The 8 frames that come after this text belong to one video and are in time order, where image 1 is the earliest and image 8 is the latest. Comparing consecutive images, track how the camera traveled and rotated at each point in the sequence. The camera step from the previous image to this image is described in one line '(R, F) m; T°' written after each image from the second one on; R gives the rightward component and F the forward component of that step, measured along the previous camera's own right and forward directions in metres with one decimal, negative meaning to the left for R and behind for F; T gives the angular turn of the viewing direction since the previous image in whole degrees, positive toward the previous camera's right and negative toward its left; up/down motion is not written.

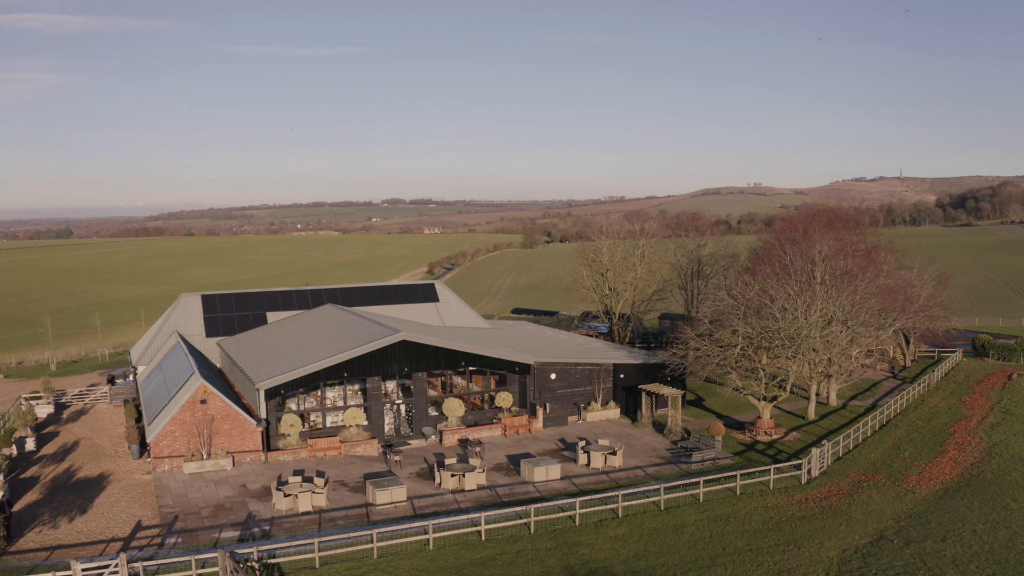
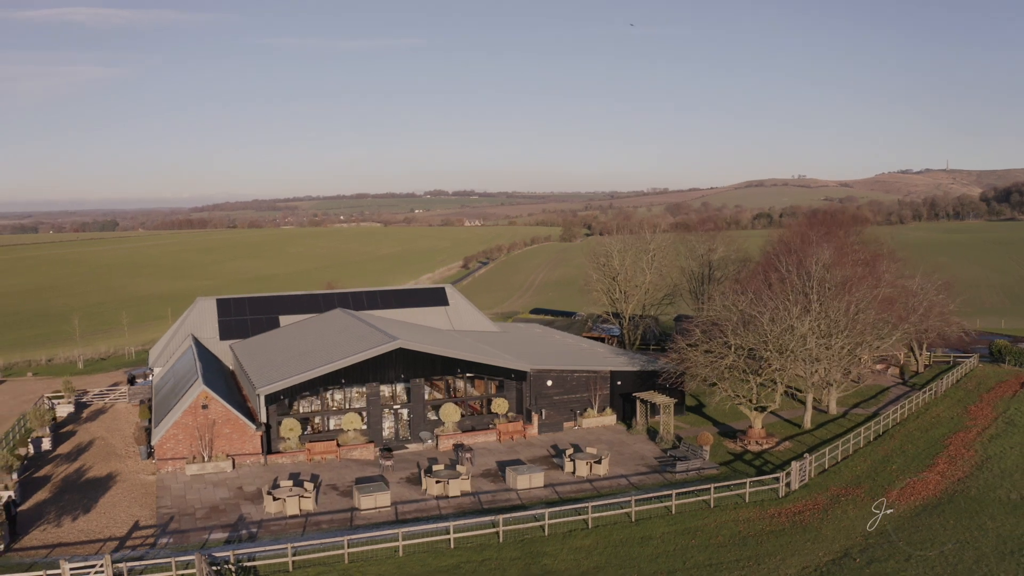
(+1.3, -0.5) m; -3°
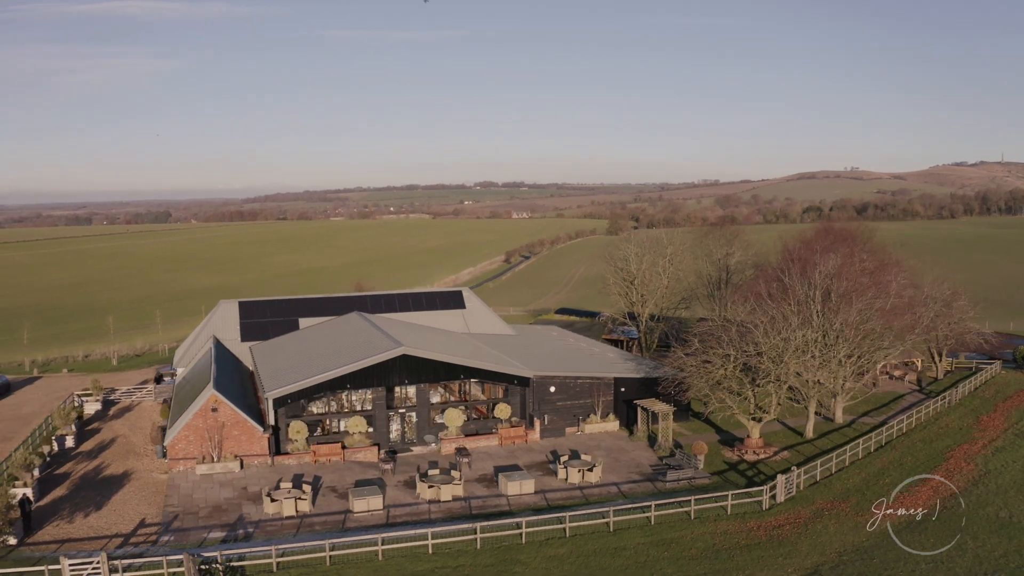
(+1.3, -0.5) m; -3°
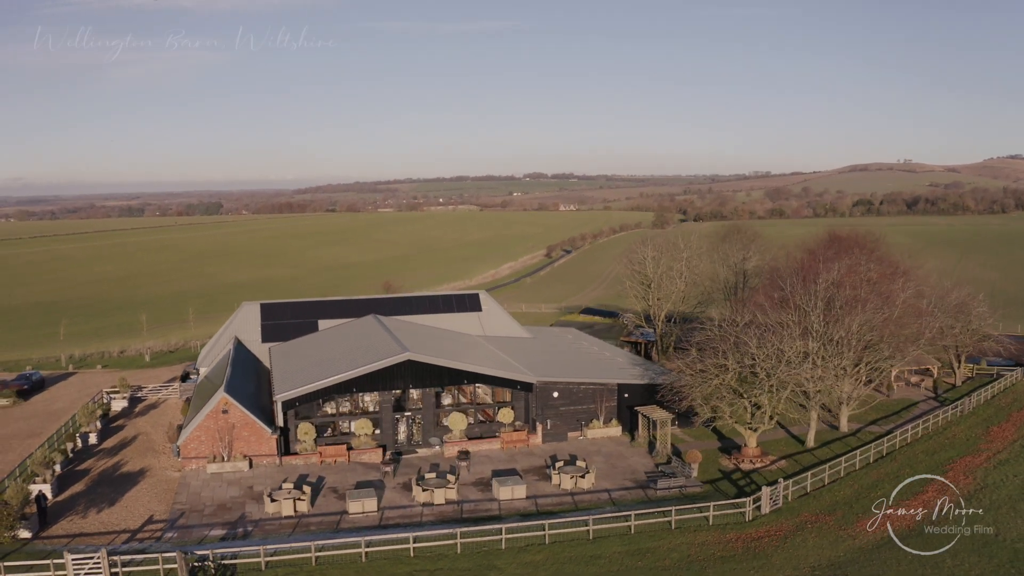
(+1.3, -0.5) m; -3°
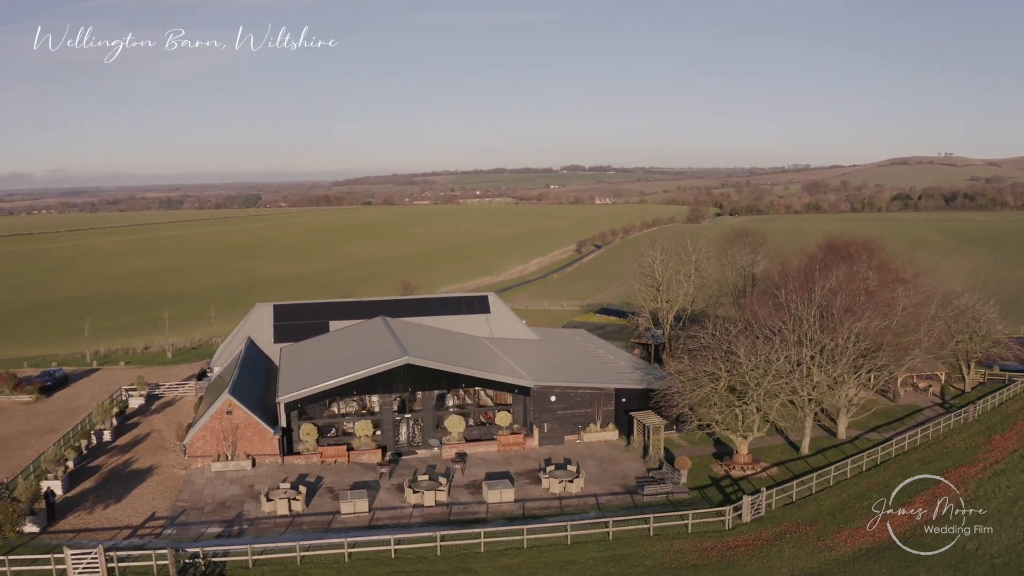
(+1.2, -0.5) m; -2°
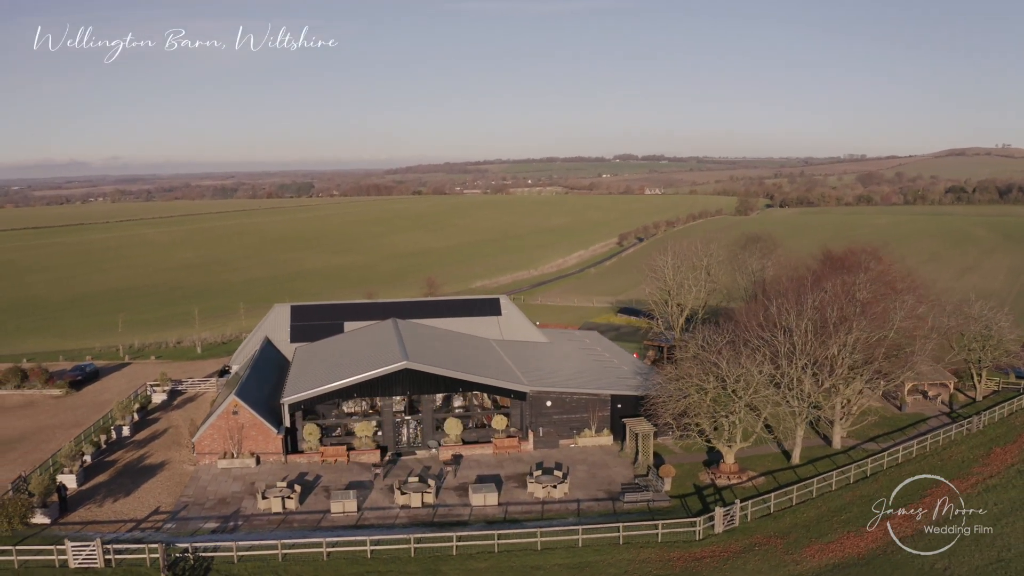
(+1.7, -0.7) m; -3°
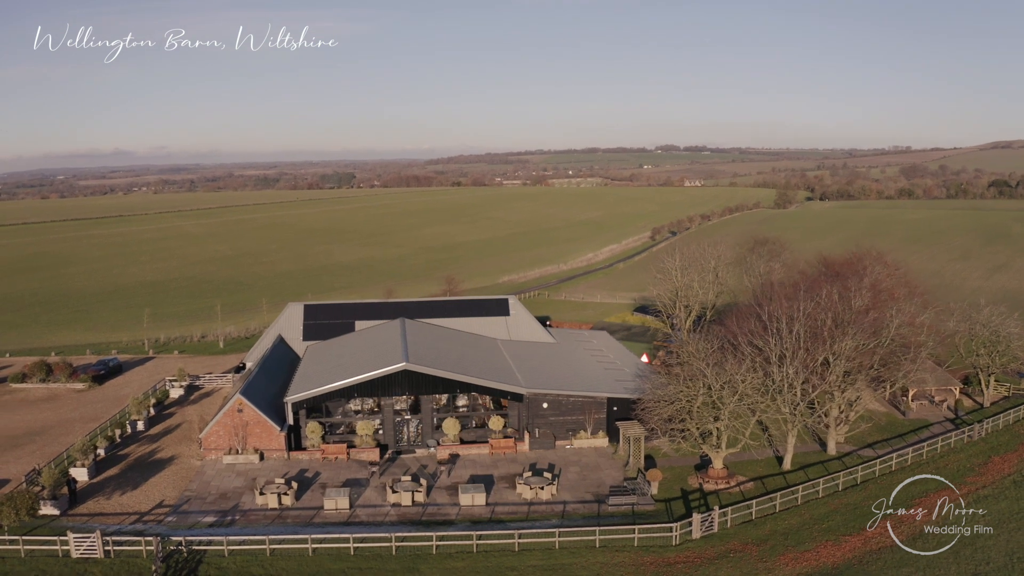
(+1.4, -0.6) m; -3°
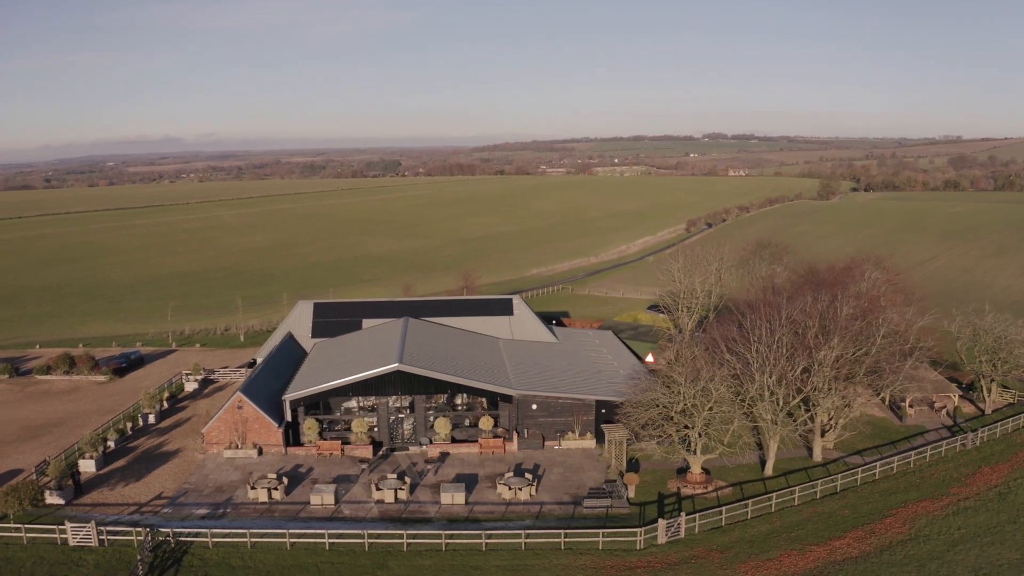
(+1.9, -0.8) m; -3°
